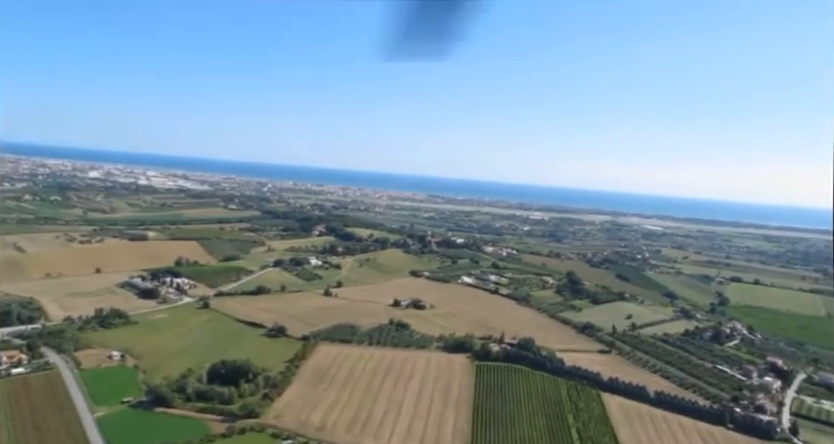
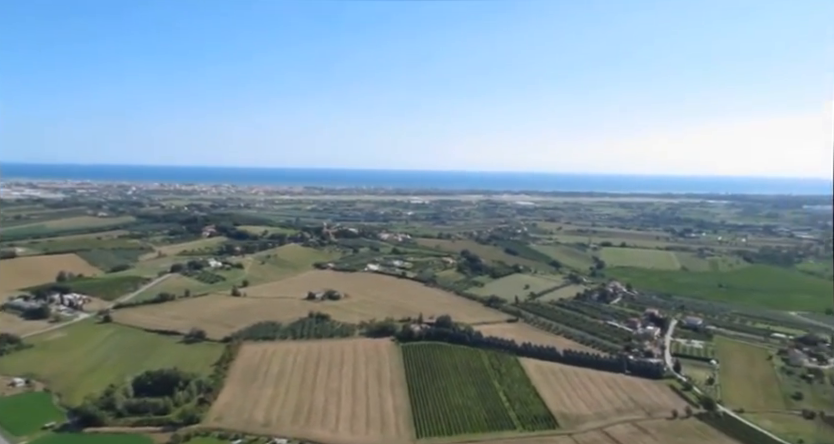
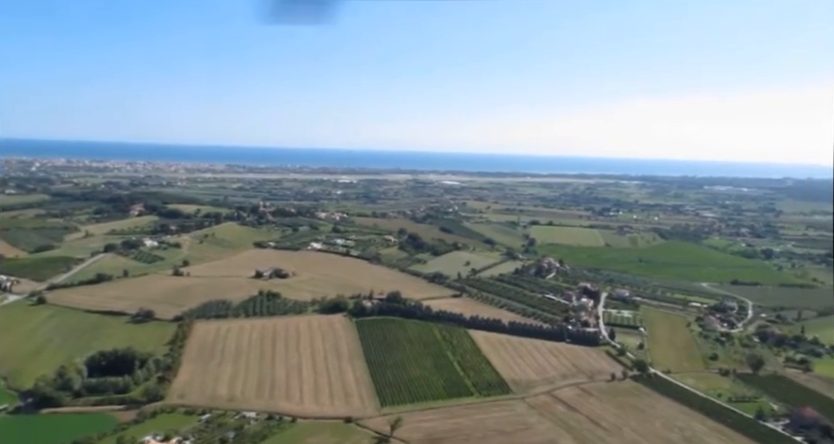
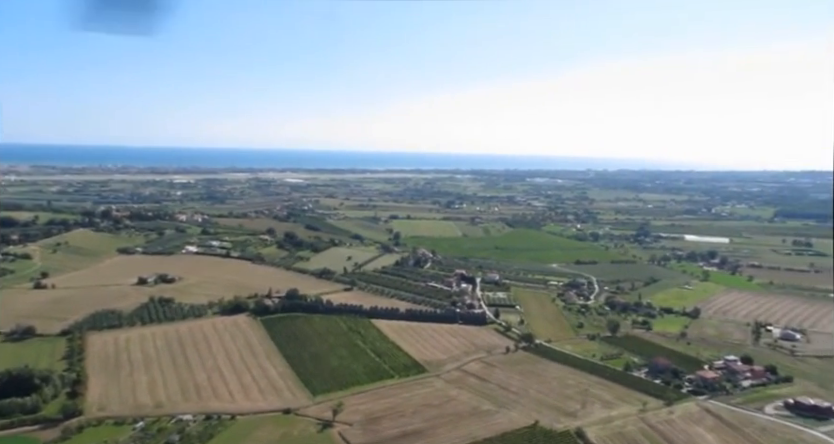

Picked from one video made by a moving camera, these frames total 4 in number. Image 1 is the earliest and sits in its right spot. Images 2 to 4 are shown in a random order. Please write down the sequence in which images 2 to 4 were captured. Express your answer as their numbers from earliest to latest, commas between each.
2, 3, 4
